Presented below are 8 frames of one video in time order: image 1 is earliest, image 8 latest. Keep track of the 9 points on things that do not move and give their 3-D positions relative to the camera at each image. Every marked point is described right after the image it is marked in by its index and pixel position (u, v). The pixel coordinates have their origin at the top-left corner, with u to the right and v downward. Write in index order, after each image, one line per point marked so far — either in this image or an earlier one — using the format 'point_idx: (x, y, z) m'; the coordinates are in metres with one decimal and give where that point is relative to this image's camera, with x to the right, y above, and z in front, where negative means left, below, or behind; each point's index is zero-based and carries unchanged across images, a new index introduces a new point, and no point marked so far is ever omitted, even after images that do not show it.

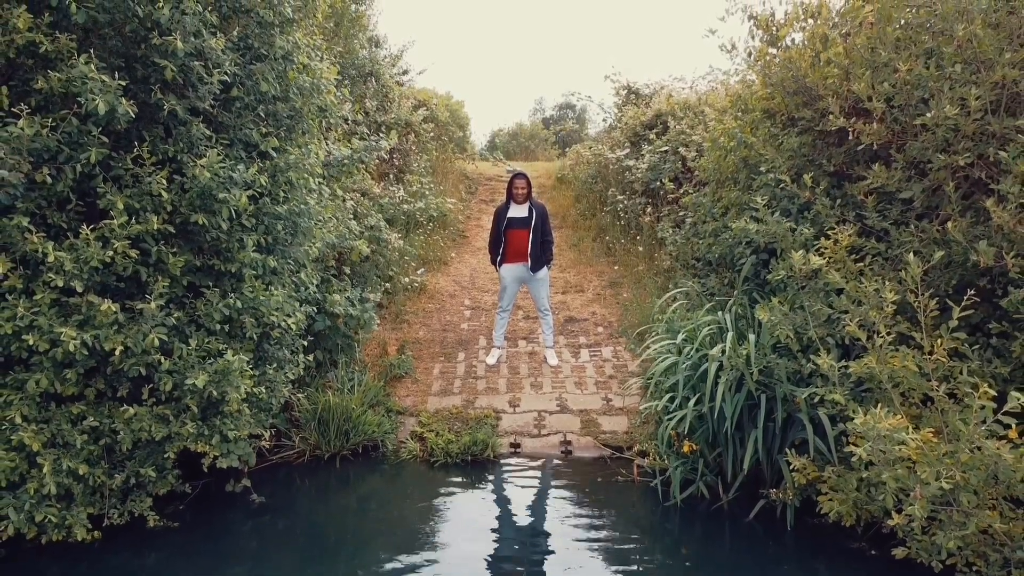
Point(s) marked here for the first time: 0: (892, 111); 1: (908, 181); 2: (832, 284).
0: (+3.5, +1.6, +4.8) m
1: (+3.6, +1.0, +4.8) m
2: (+2.8, 0.0, +4.6) m
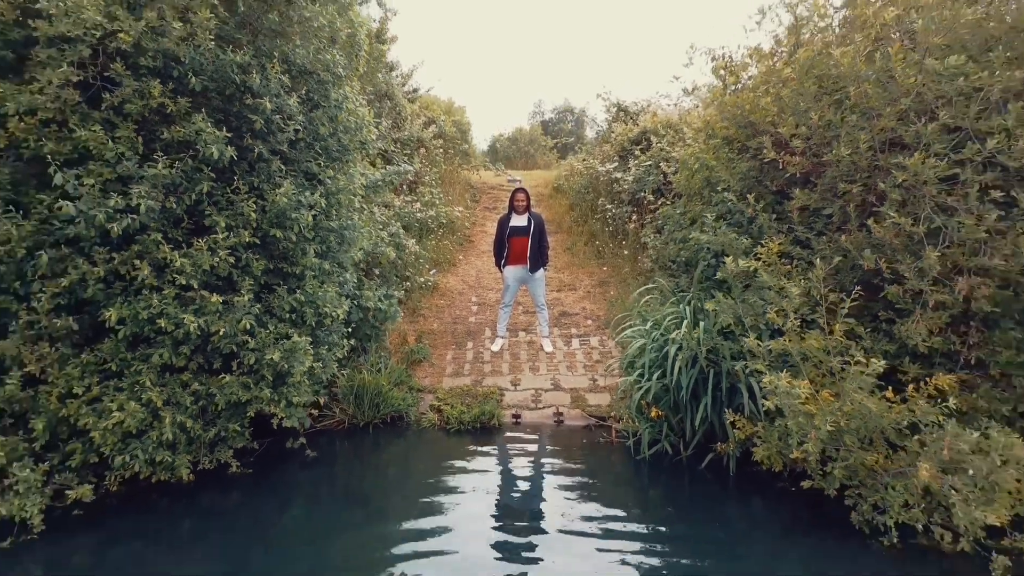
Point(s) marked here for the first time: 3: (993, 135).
0: (+3.5, +1.7, +6.1) m
1: (+3.7, +1.0, +6.1) m
2: (+2.9, +0.1, +5.9) m
3: (+4.7, +1.5, +5.1) m
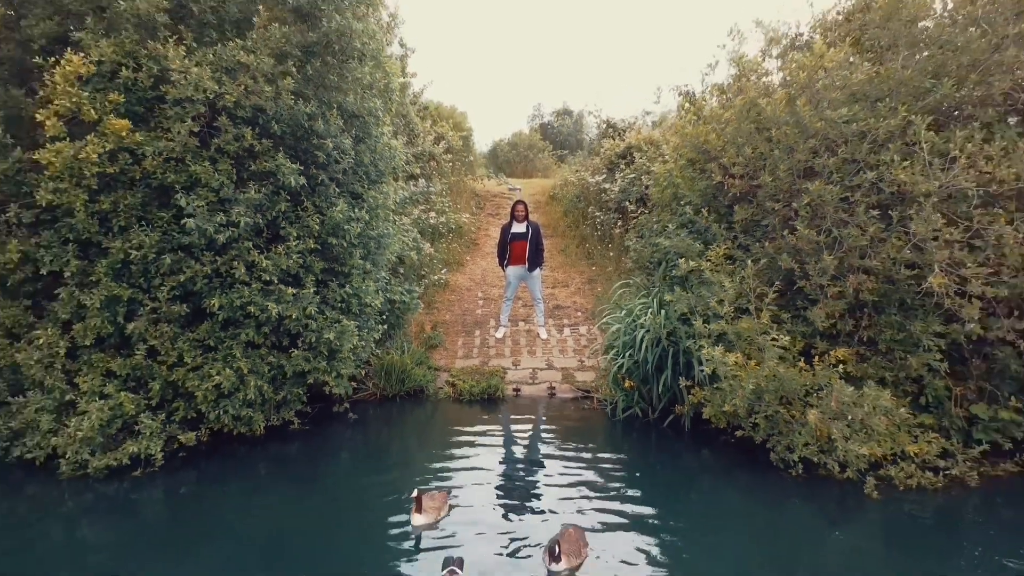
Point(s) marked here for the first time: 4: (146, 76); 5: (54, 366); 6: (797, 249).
0: (+3.6, +1.7, +7.7) m
1: (+3.7, +1.1, +7.7) m
2: (+2.9, +0.1, +7.5) m
3: (+4.8, +1.6, +6.8) m
4: (-4.3, +2.5, +6.1) m
5: (-5.8, -1.0, +6.5) m
6: (+3.9, +0.5, +7.0) m
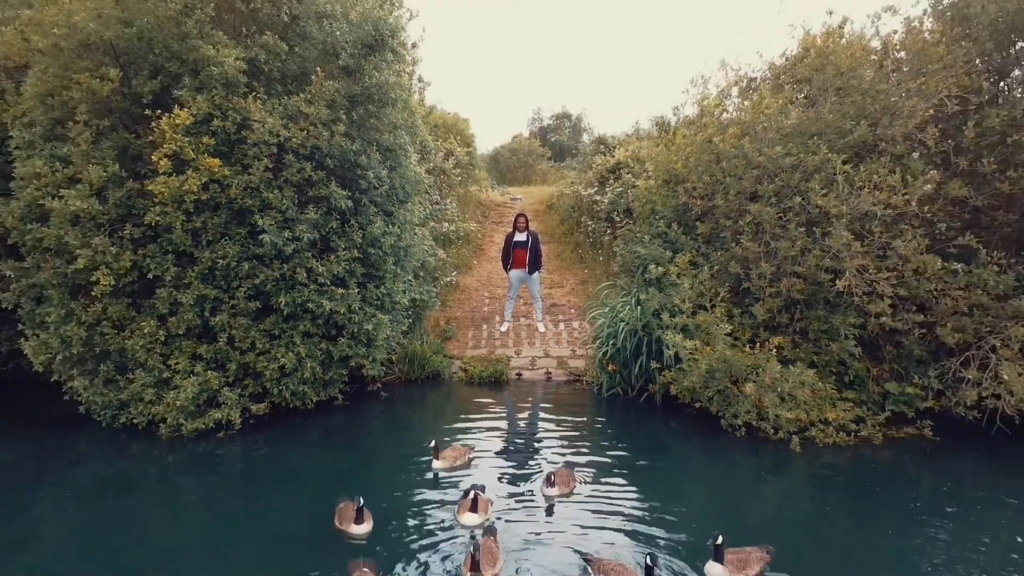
0: (+3.6, +1.7, +9.5) m
1: (+3.7, +1.1, +9.5) m
2: (+2.9, +0.1, +9.3) m
3: (+4.8, +1.6, +8.5) m
4: (-4.3, +2.5, +7.8) m
5: (-5.7, -1.0, +8.2) m
6: (+3.9, +0.5, +8.8) m
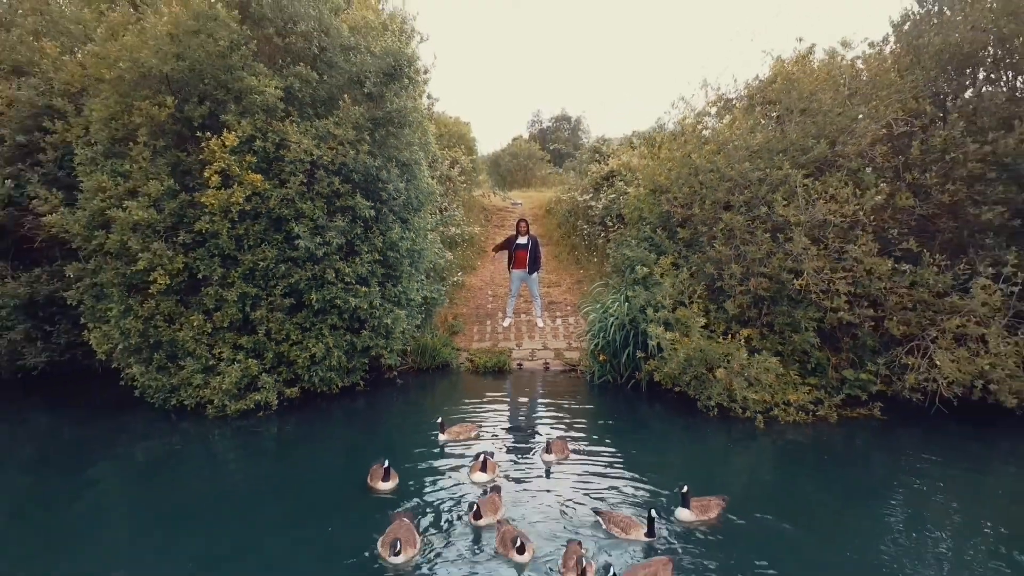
0: (+3.7, +1.8, +10.7) m
1: (+3.8, +1.1, +10.7) m
2: (+3.0, +0.2, +10.5) m
3: (+4.9, +1.6, +9.7) m
4: (-4.2, +2.5, +9.0) m
5: (-5.7, -1.0, +9.4) m
6: (+4.0, +0.5, +10.0) m
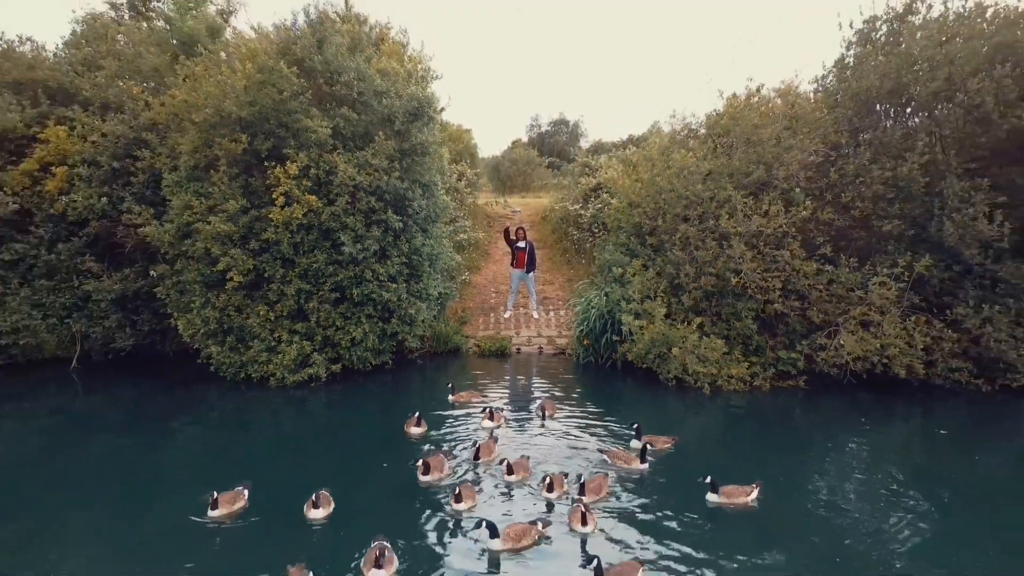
0: (+3.6, +1.8, +13.1) m
1: (+3.8, +1.2, +13.1) m
2: (+3.0, +0.2, +12.9) m
3: (+4.9, +1.7, +12.2) m
4: (-4.2, +2.6, +11.5) m
5: (-5.7, -0.9, +11.9) m
6: (+4.0, +0.6, +12.4) m
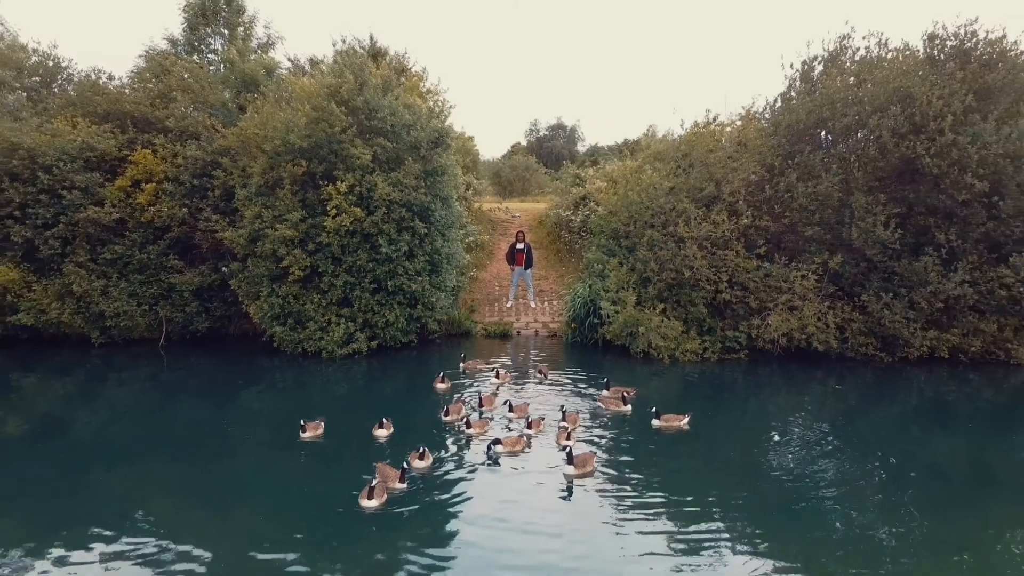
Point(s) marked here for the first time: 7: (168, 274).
0: (+3.7, +2.1, +16.3) m
1: (+3.8, +1.4, +16.3) m
2: (+3.0, +0.5, +16.1) m
3: (+4.9, +1.9, +15.3) m
4: (-4.2, +2.8, +14.6) m
5: (-5.6, -0.7, +15.0) m
6: (+4.0, +0.8, +15.6) m
7: (-10.7, +0.4, +16.1) m
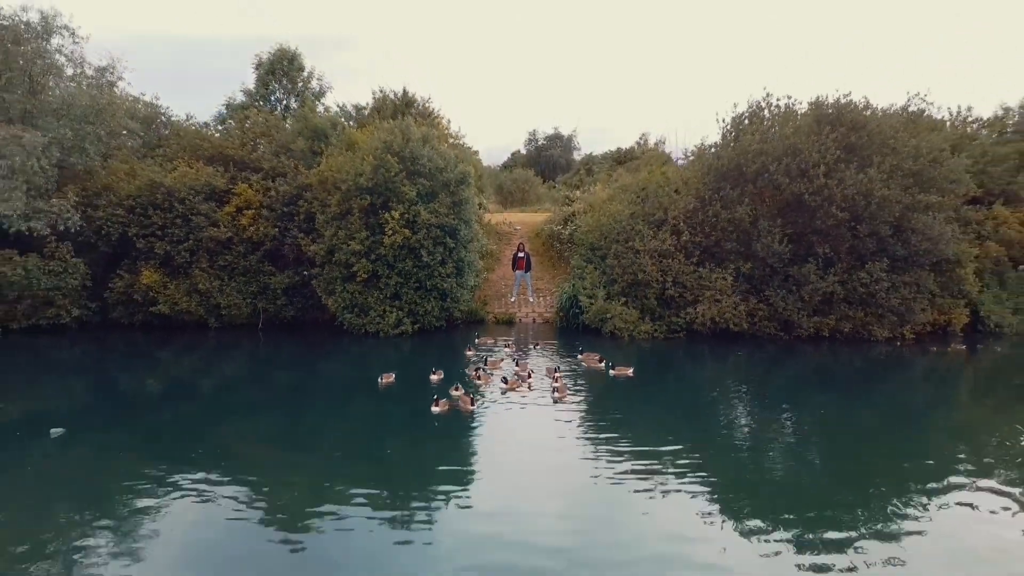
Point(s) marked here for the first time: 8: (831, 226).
0: (+3.8, +2.1, +22.1) m
1: (+4.0, +1.5, +22.1) m
2: (+3.2, +0.5, +21.9) m
3: (+5.1, +2.0, +21.2) m
4: (-4.0, +2.9, +20.4) m
5: (-5.5, -0.6, +20.8) m
6: (+4.2, +0.9, +21.4) m
7: (-10.5, +0.5, +21.9) m
8: (+12.3, +2.4, +20.0) m
